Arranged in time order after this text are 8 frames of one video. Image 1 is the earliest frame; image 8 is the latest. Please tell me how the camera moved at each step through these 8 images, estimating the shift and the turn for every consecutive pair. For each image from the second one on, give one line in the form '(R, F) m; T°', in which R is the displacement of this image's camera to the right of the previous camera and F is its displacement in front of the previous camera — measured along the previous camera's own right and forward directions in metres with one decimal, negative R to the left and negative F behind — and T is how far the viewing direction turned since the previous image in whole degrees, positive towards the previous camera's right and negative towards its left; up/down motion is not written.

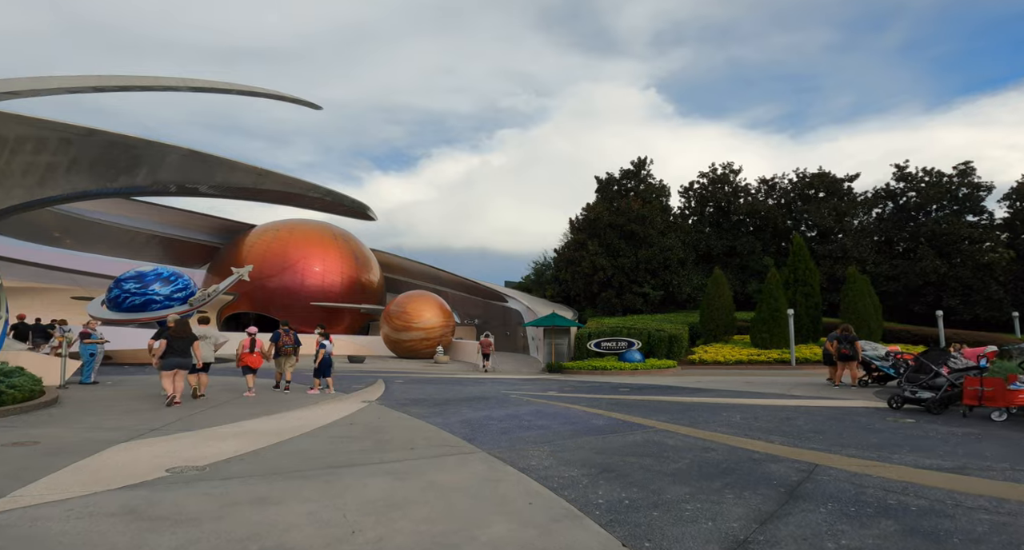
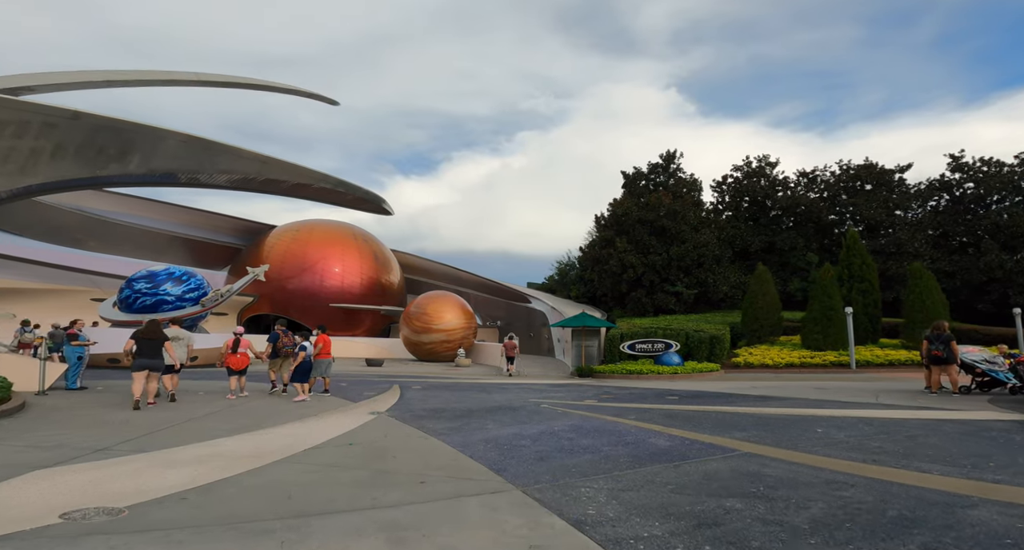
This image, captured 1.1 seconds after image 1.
(-0.2, +1.4) m; -2°
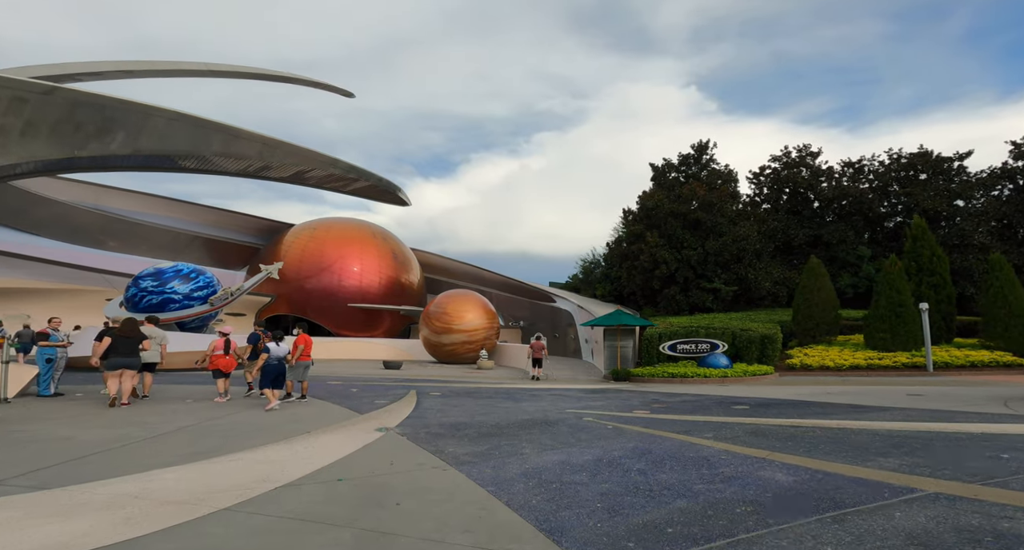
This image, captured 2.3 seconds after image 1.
(-0.2, +1.5) m; -2°
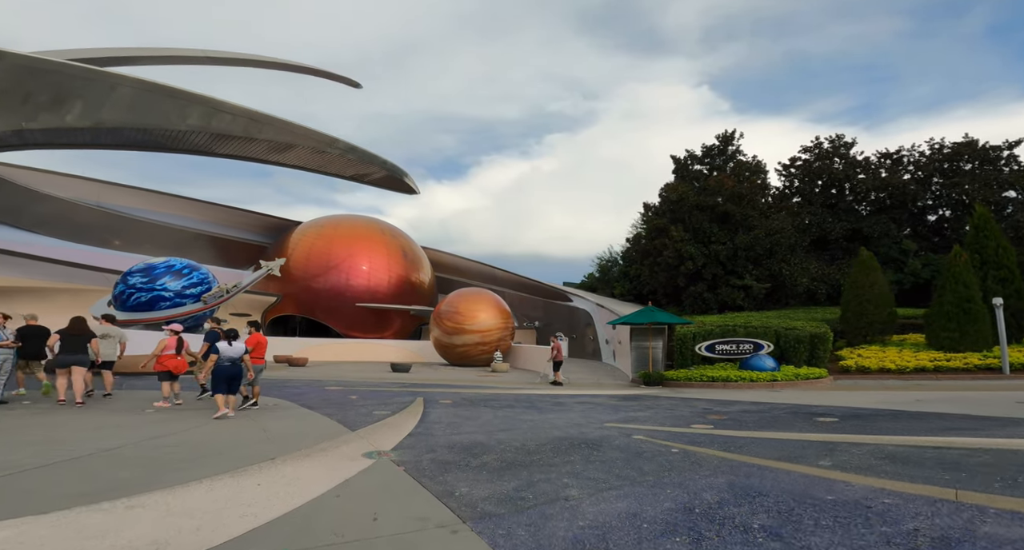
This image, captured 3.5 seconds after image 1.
(-0.2, +1.5) m; -1°
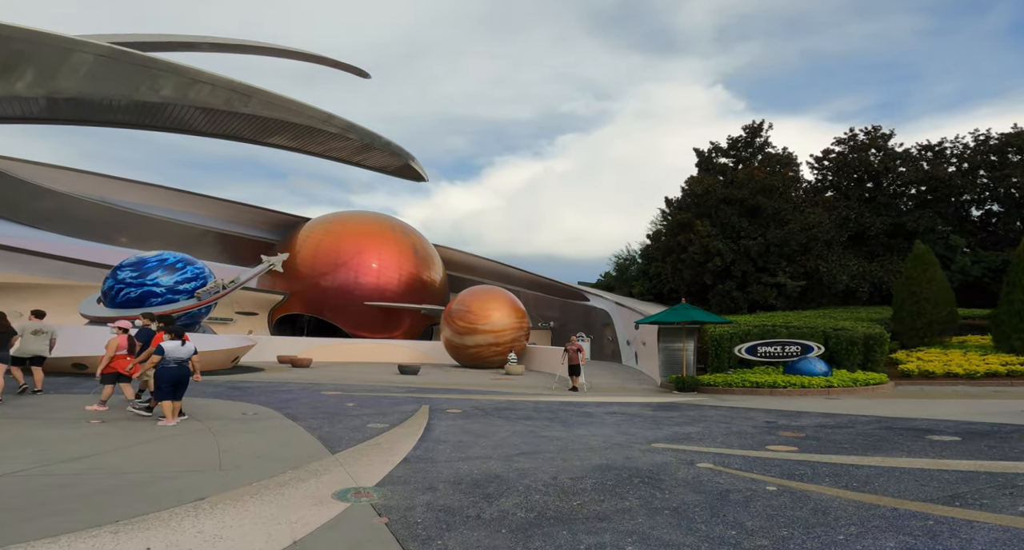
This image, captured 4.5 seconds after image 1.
(-0.1, +1.4) m; -1°
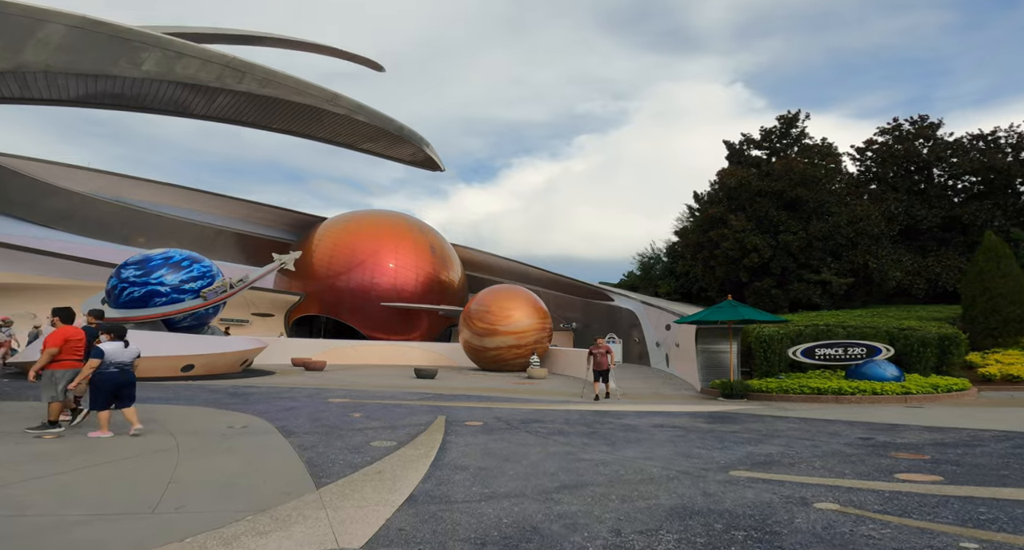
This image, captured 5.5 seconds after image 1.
(-0.1, +1.2) m; -2°
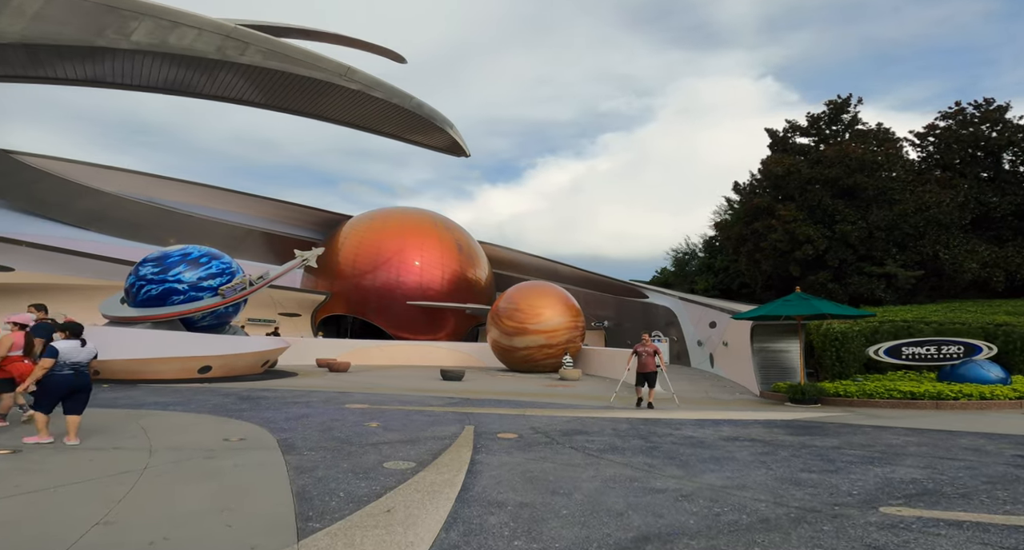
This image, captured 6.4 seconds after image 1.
(-0.2, +1.1) m; -3°
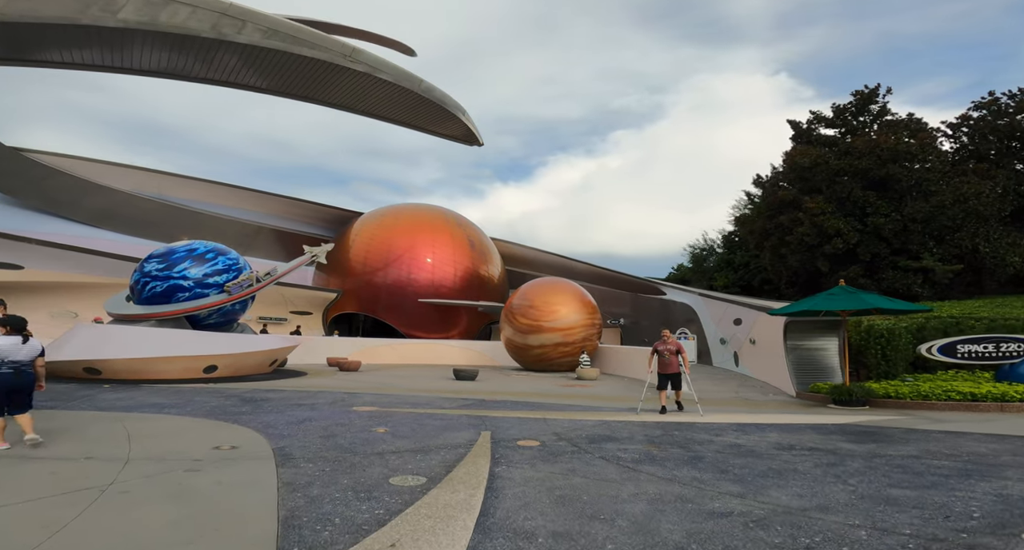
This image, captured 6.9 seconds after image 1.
(-0.1, +0.6) m; -1°
